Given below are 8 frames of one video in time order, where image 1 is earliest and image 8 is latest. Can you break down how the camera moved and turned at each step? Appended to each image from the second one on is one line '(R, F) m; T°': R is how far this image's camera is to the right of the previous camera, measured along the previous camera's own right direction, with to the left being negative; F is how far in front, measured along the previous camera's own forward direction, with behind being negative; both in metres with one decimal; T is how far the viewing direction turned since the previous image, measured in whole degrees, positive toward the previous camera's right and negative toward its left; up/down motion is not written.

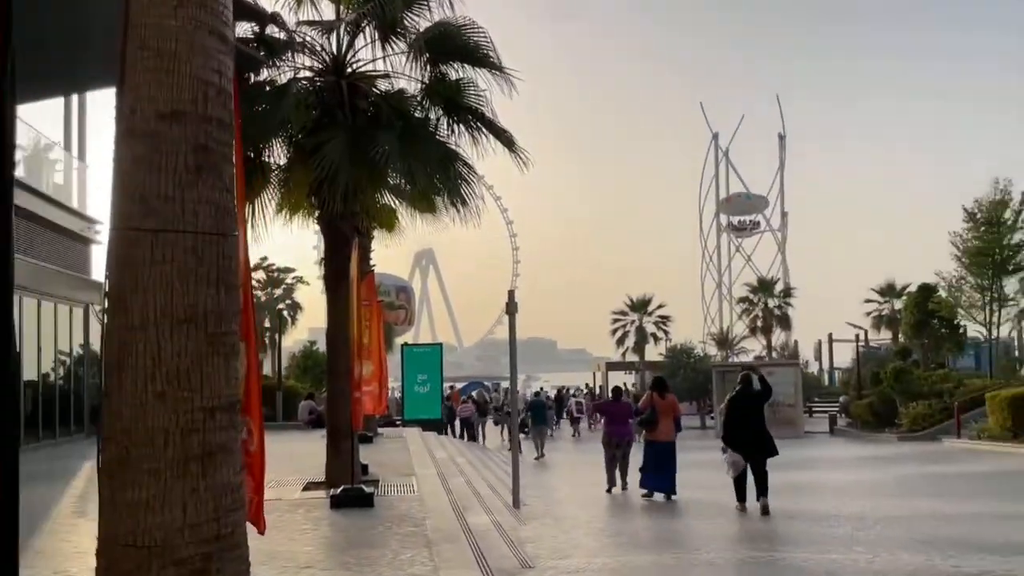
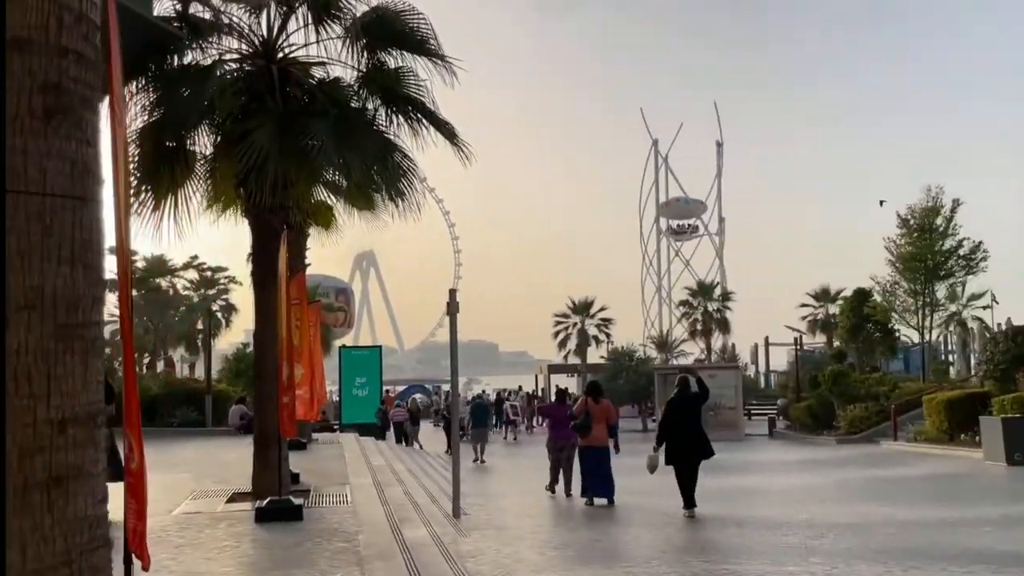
(0.0, +0.6) m; +4°
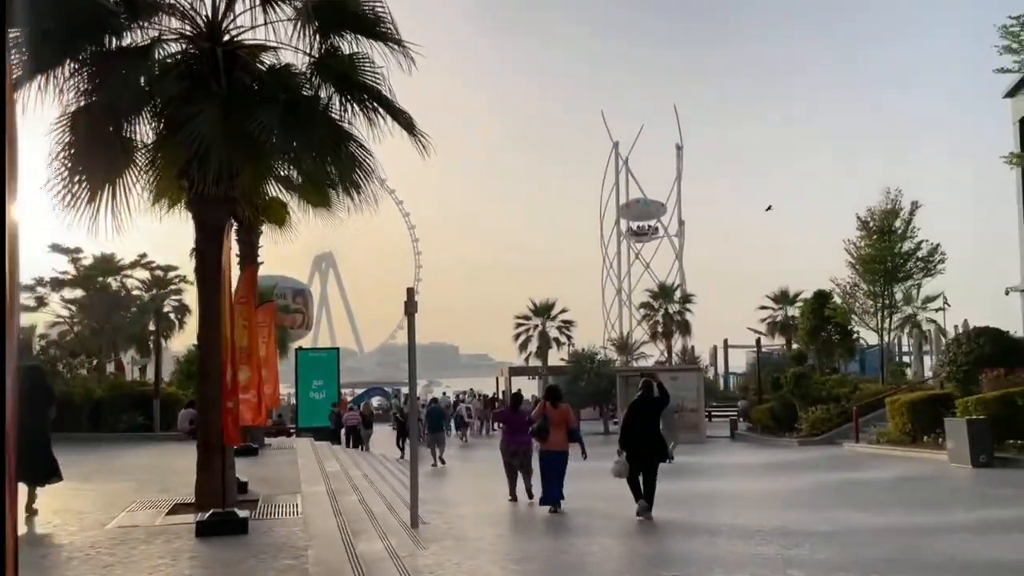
(0.0, +0.6) m; +3°
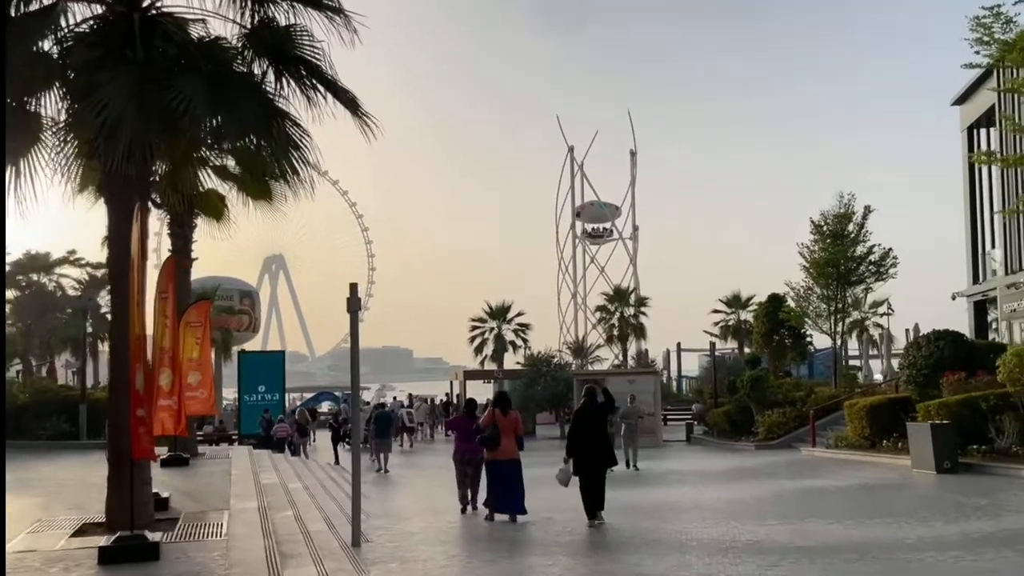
(0.0, +1.0) m; +3°
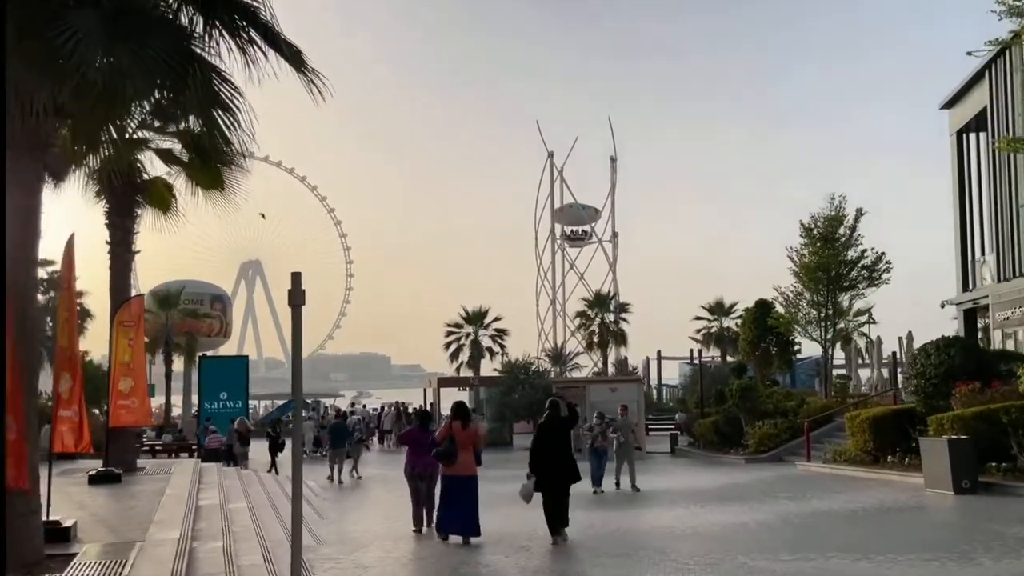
(+0.1, +1.8) m; +1°
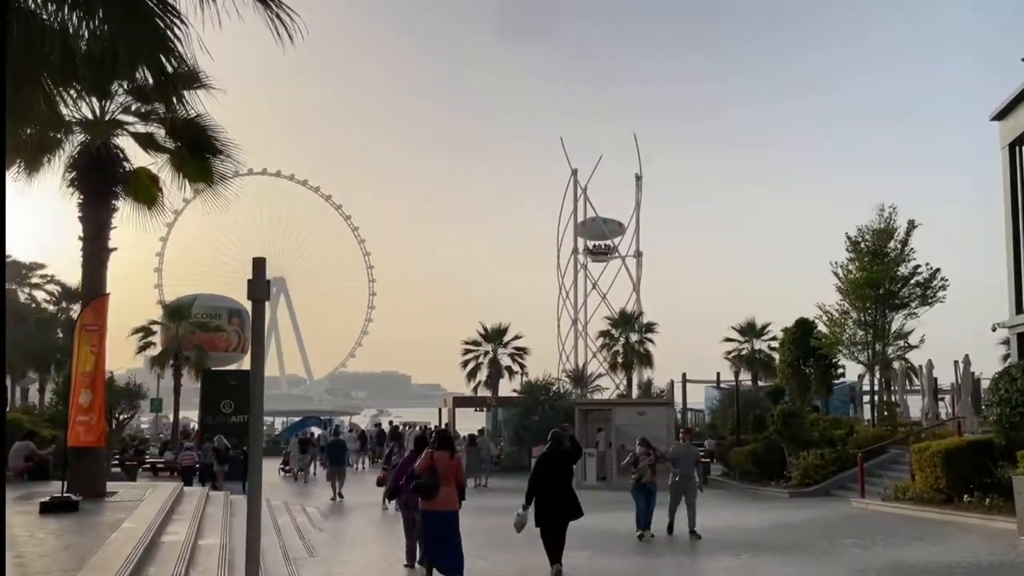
(0.0, +2.3) m; -2°
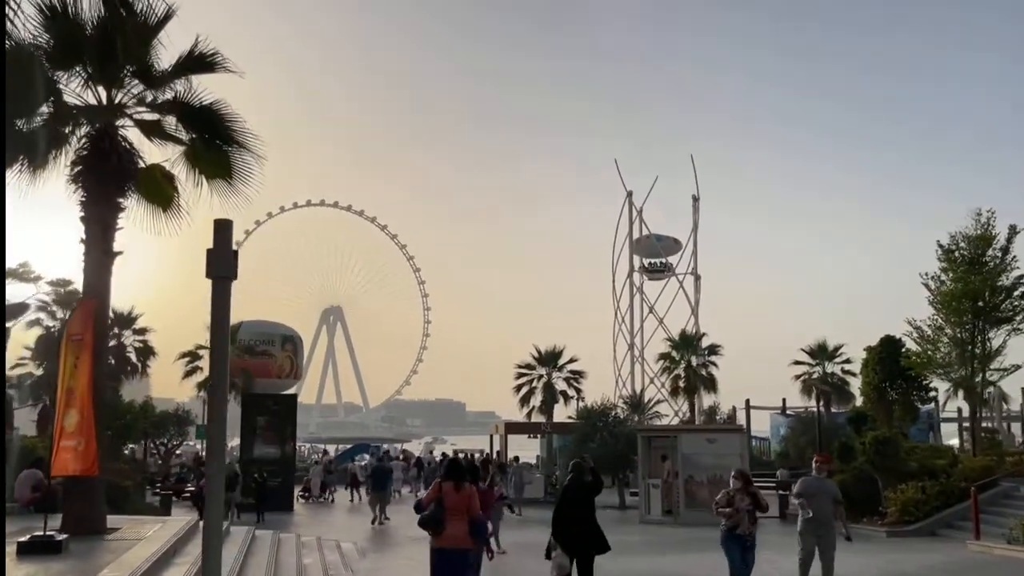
(-0.1, +2.3) m; -4°
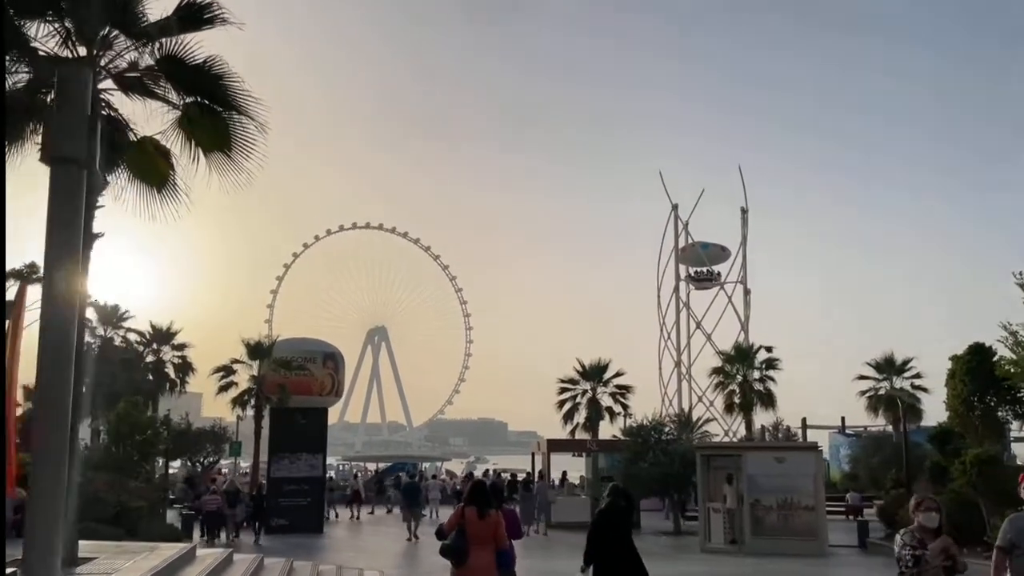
(-0.1, +2.5) m; -3°
